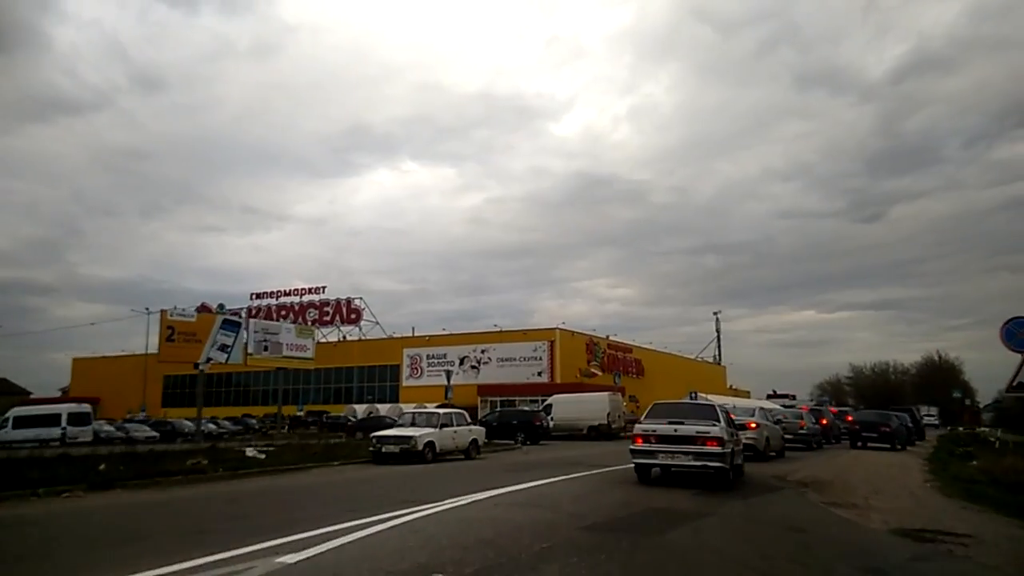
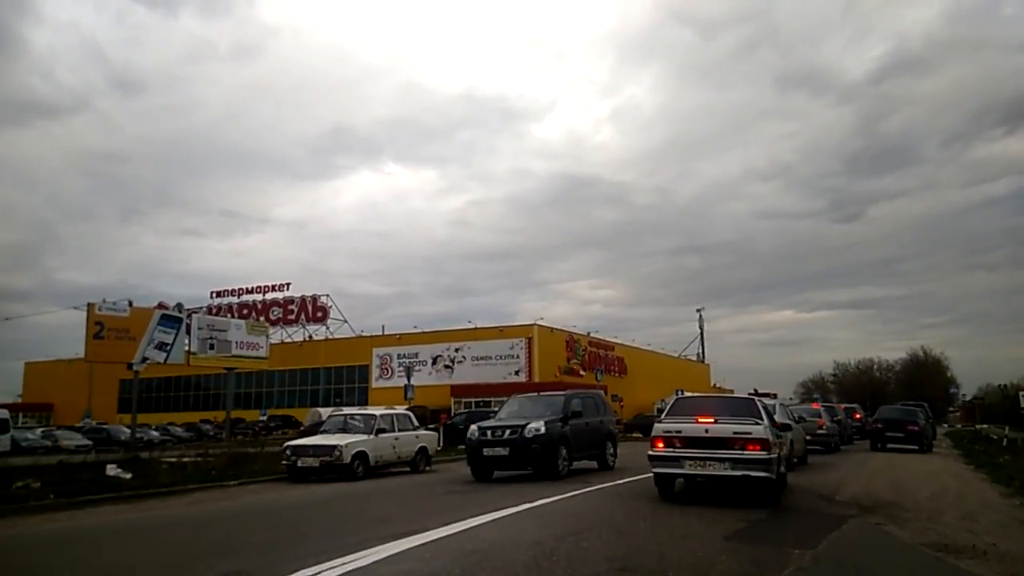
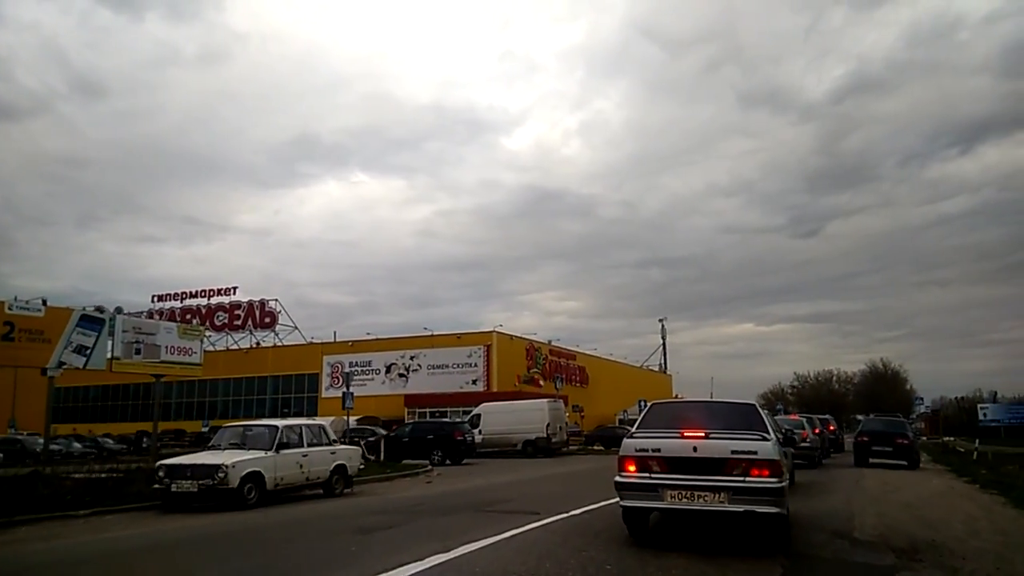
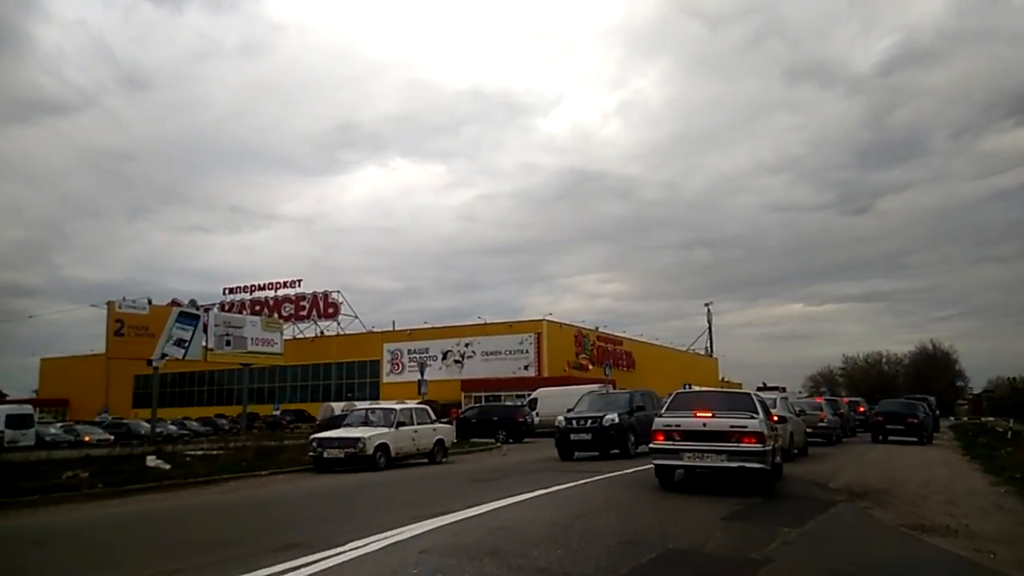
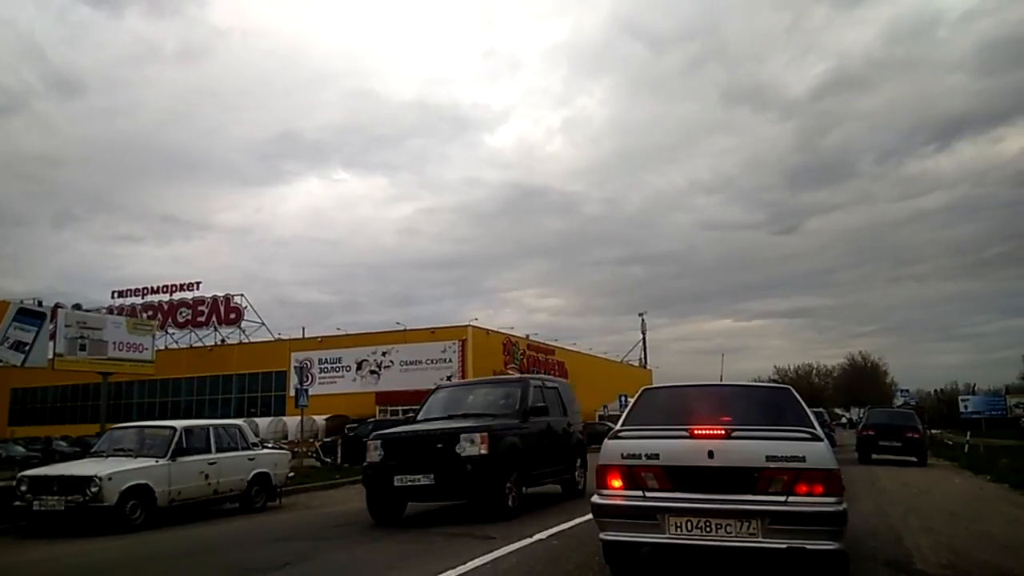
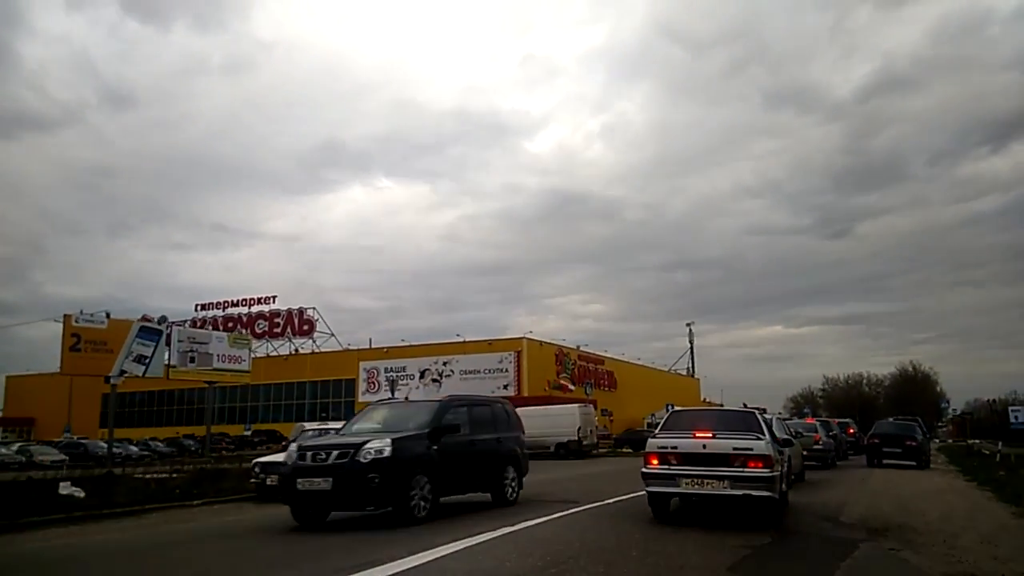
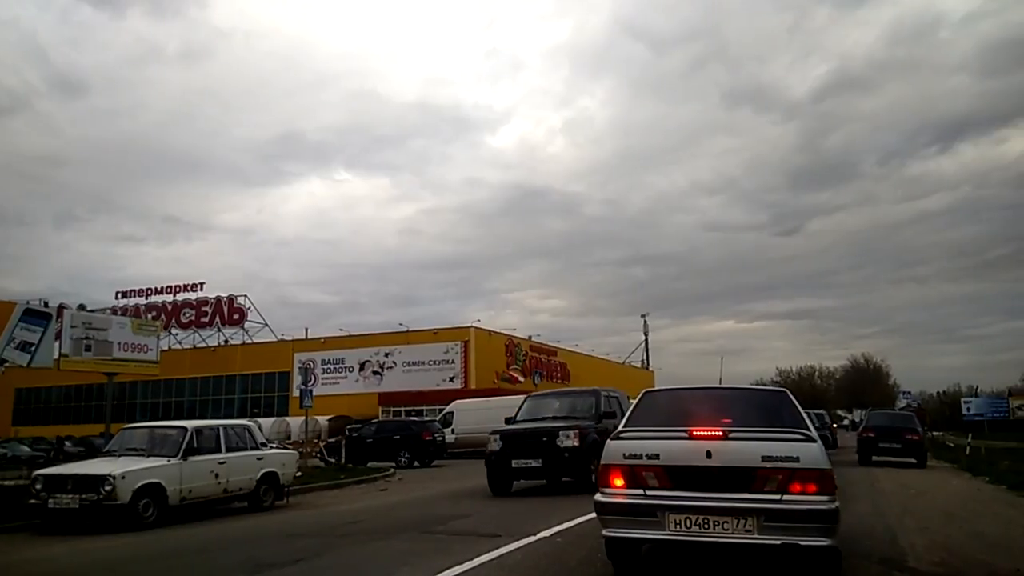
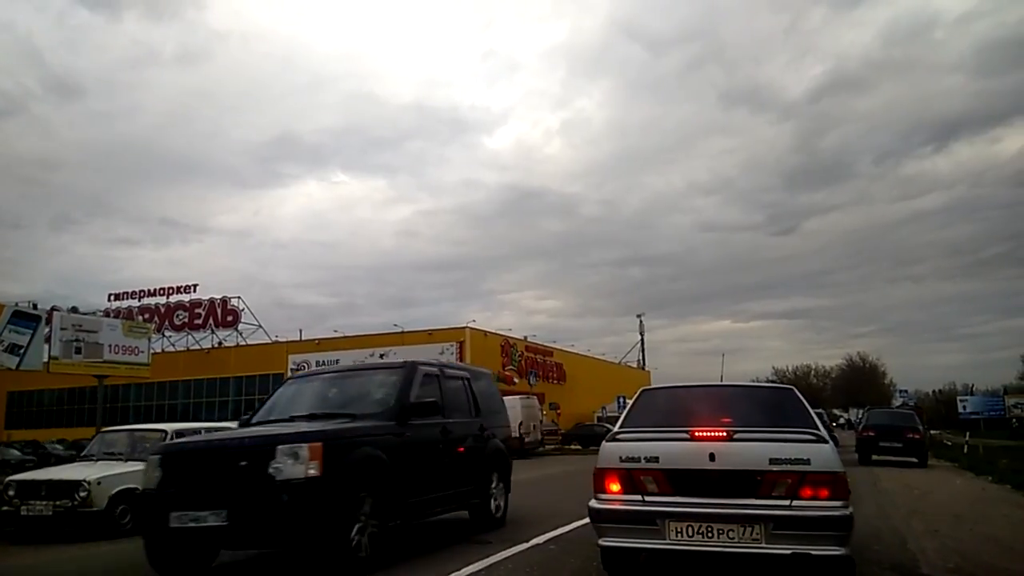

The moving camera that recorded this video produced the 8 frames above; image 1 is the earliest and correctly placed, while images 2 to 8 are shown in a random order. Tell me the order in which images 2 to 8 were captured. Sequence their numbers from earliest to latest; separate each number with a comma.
4, 2, 6, 3, 7, 5, 8
